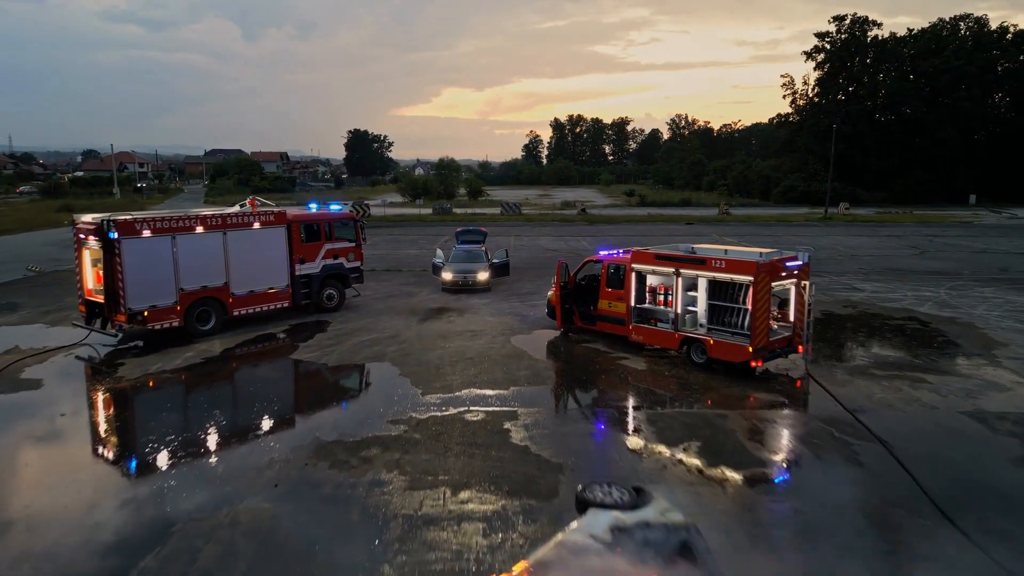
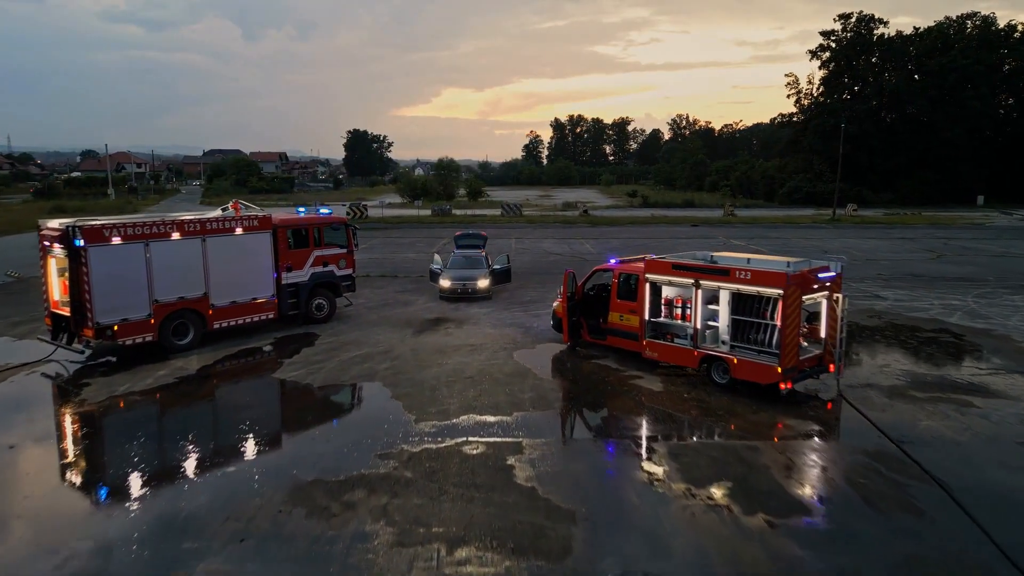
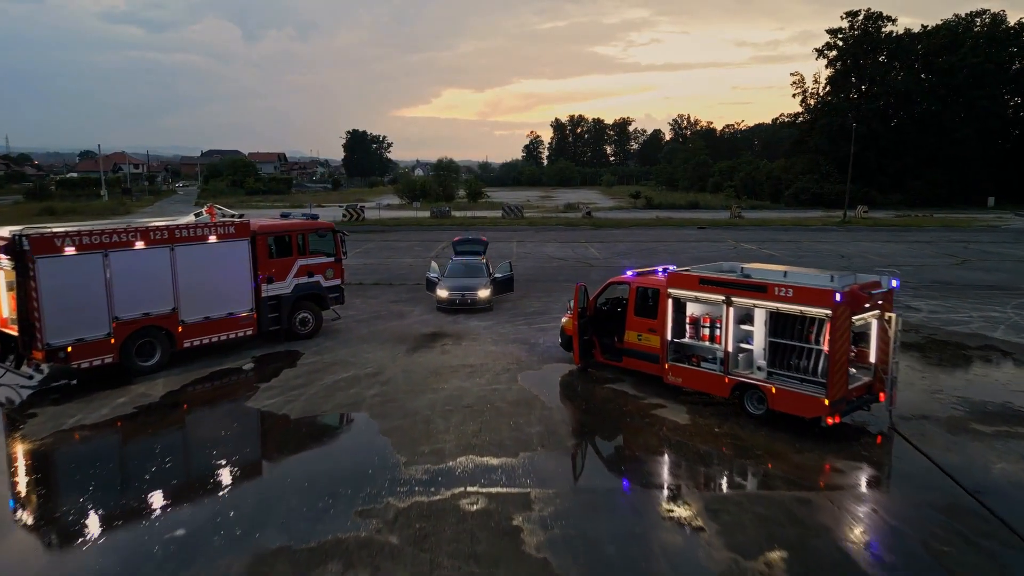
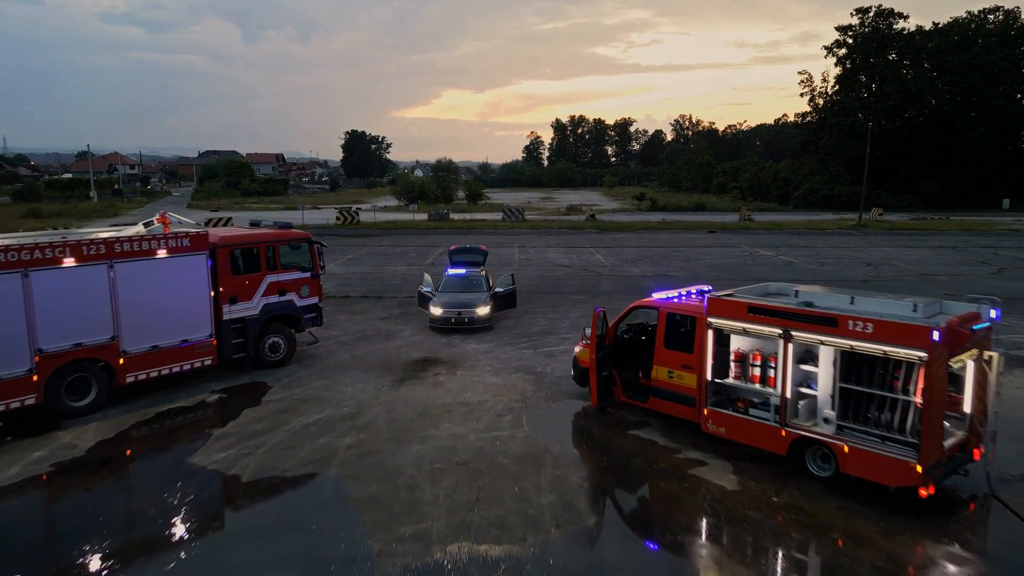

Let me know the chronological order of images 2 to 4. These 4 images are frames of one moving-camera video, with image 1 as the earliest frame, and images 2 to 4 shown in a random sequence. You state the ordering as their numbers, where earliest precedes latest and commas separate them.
2, 3, 4
